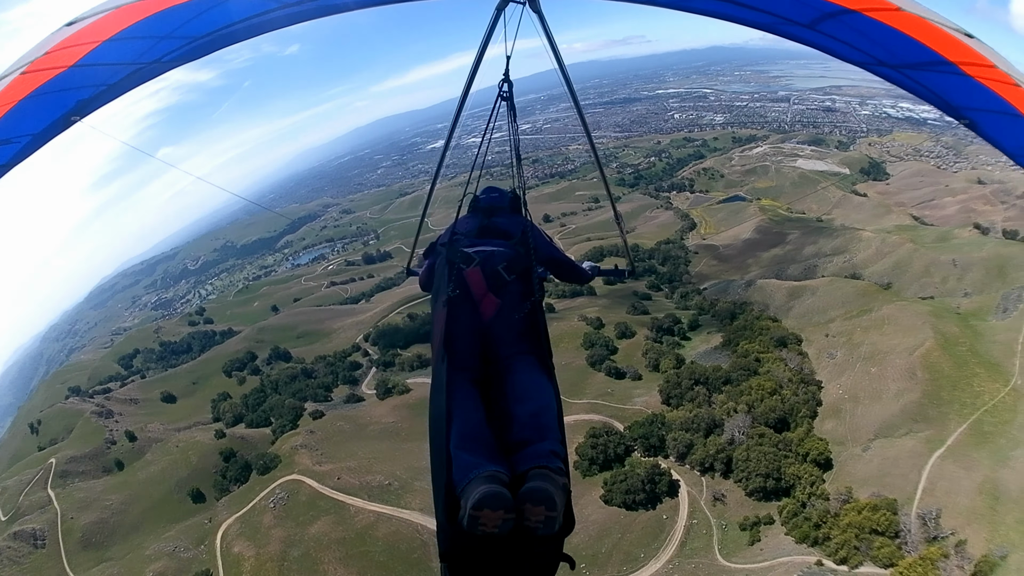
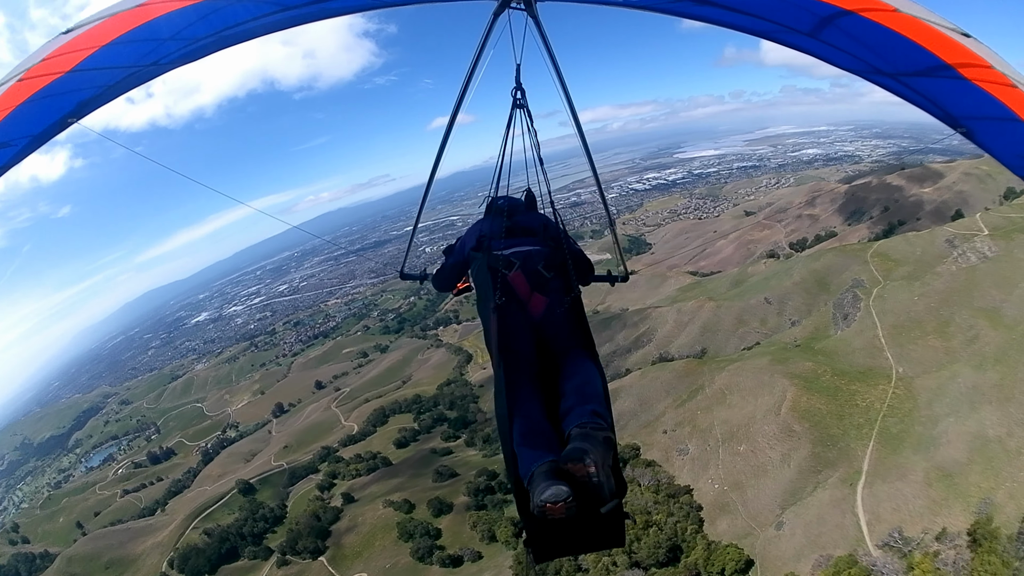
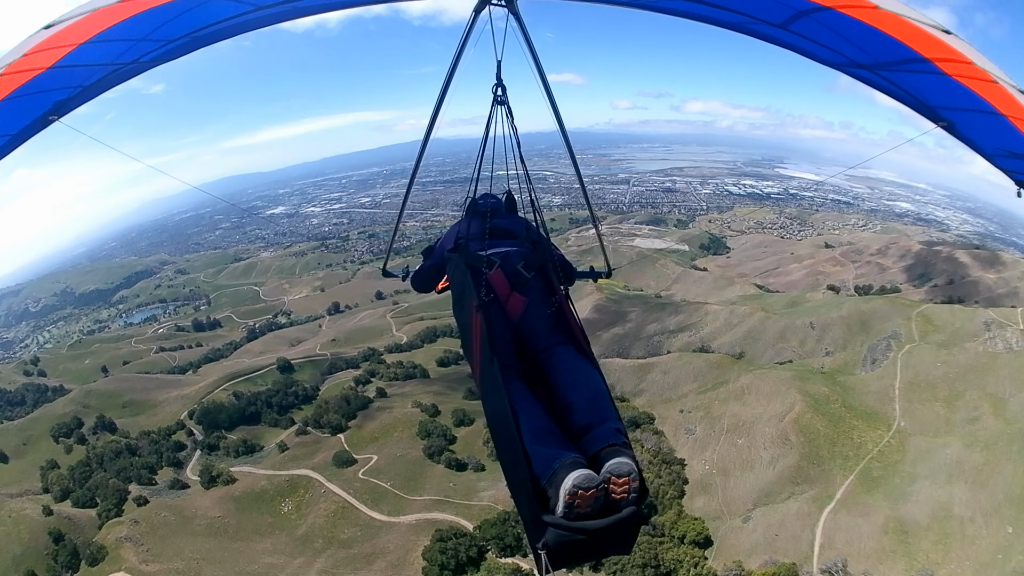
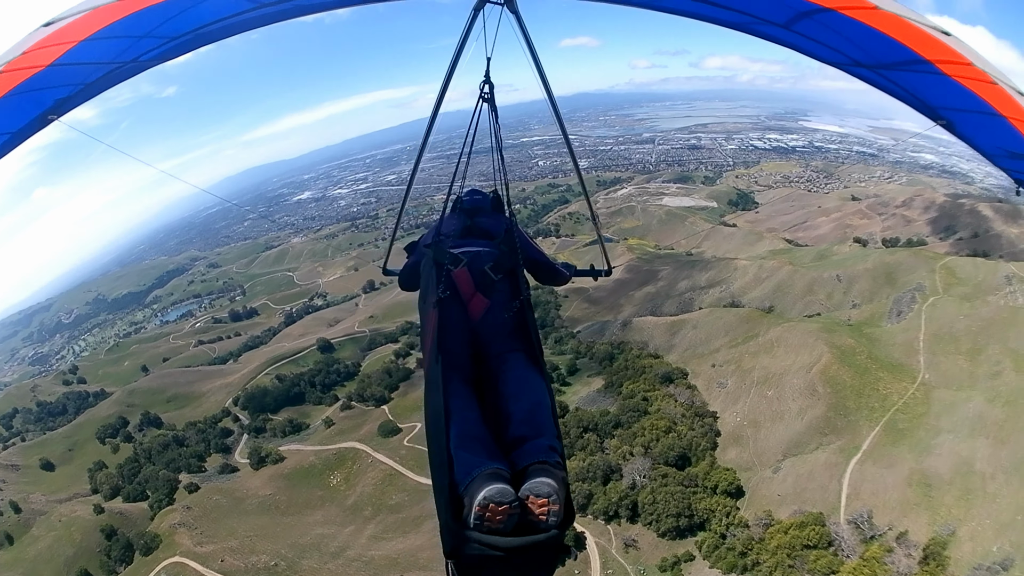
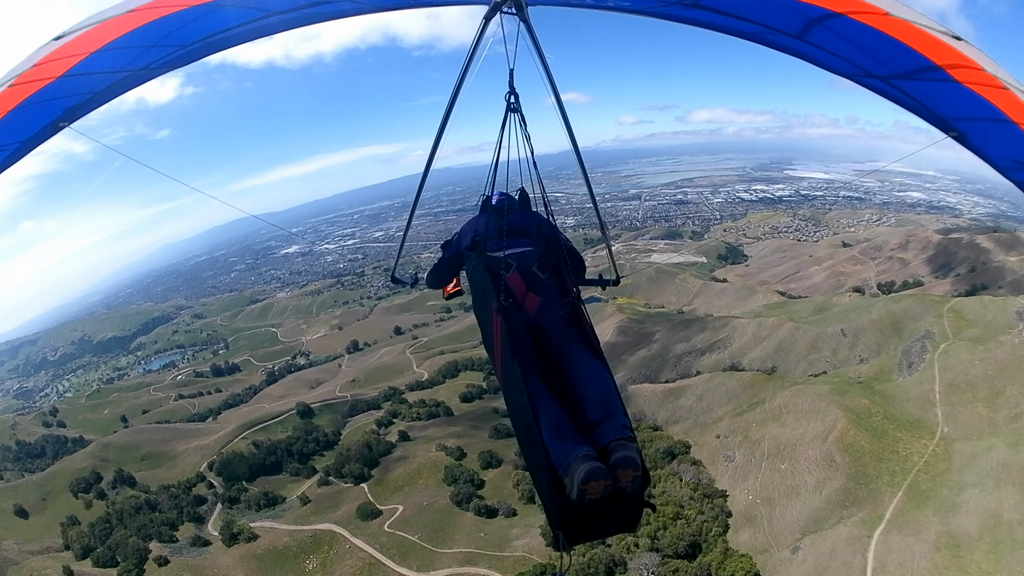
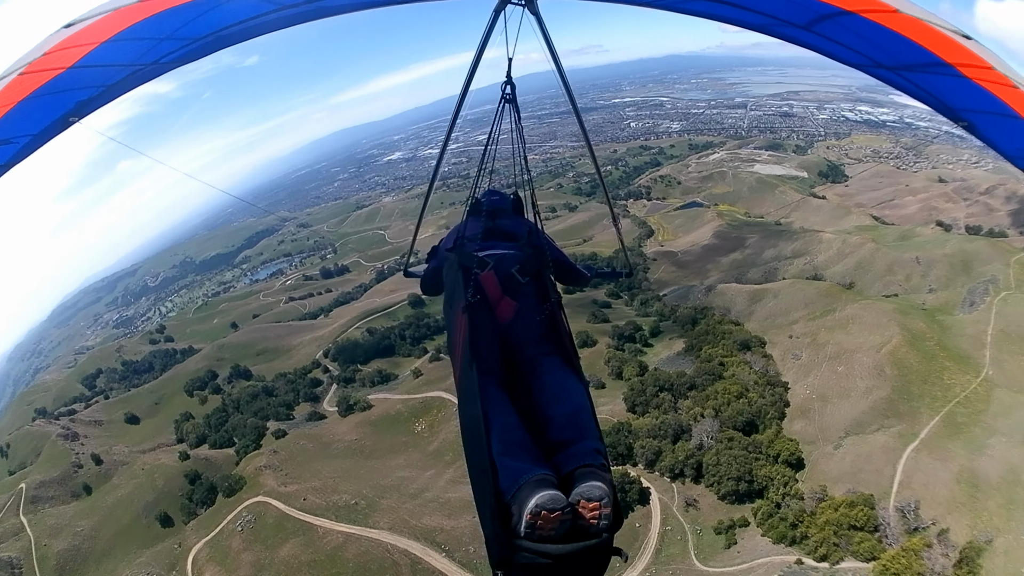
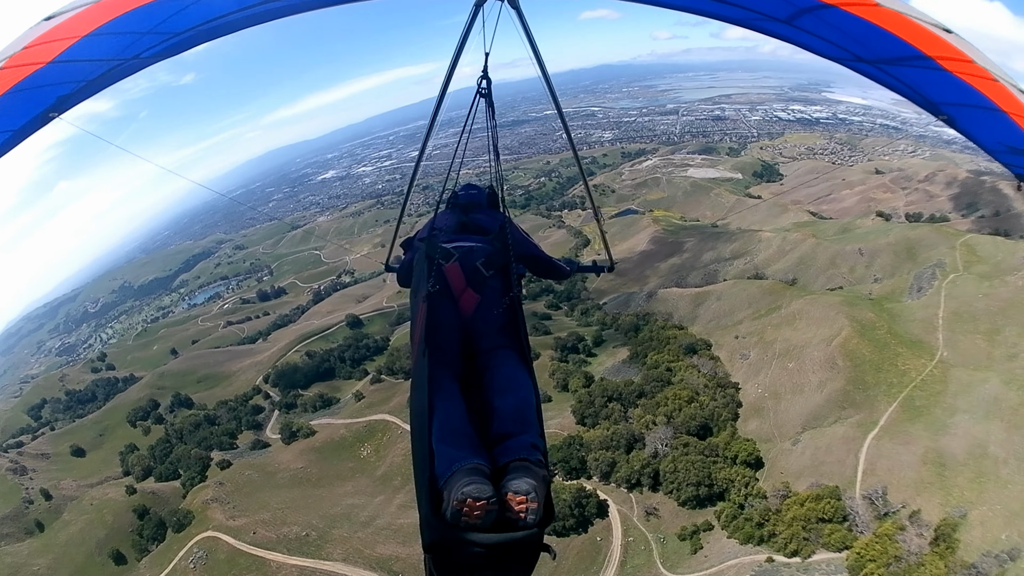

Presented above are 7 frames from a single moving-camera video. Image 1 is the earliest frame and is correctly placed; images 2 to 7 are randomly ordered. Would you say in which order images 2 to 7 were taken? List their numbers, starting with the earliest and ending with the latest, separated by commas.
6, 7, 4, 3, 5, 2
